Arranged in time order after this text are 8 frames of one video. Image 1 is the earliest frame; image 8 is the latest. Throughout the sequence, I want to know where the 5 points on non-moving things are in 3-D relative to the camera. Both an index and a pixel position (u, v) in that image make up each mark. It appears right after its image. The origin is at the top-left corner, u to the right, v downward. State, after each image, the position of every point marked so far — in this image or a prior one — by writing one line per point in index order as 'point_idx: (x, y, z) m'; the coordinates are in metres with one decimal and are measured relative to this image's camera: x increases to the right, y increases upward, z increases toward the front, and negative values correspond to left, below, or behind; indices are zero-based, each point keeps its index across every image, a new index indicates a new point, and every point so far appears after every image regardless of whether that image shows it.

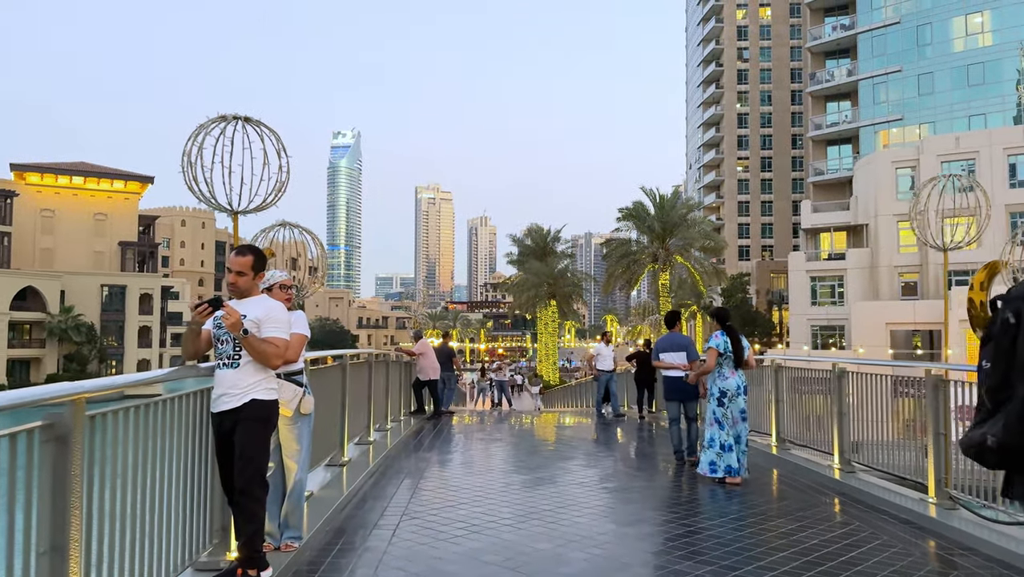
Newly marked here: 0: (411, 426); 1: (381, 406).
0: (-1.6, -2.2, +12.9) m
1: (-1.9, -1.7, +11.8) m
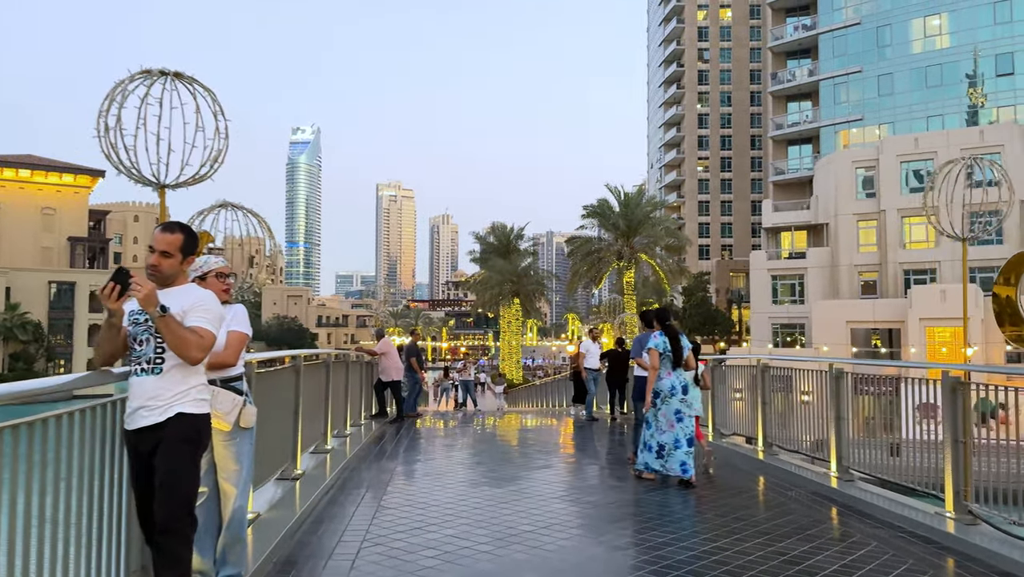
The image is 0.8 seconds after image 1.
0: (-2.1, -2.1, +12.1) m
1: (-2.4, -1.7, +11.0) m
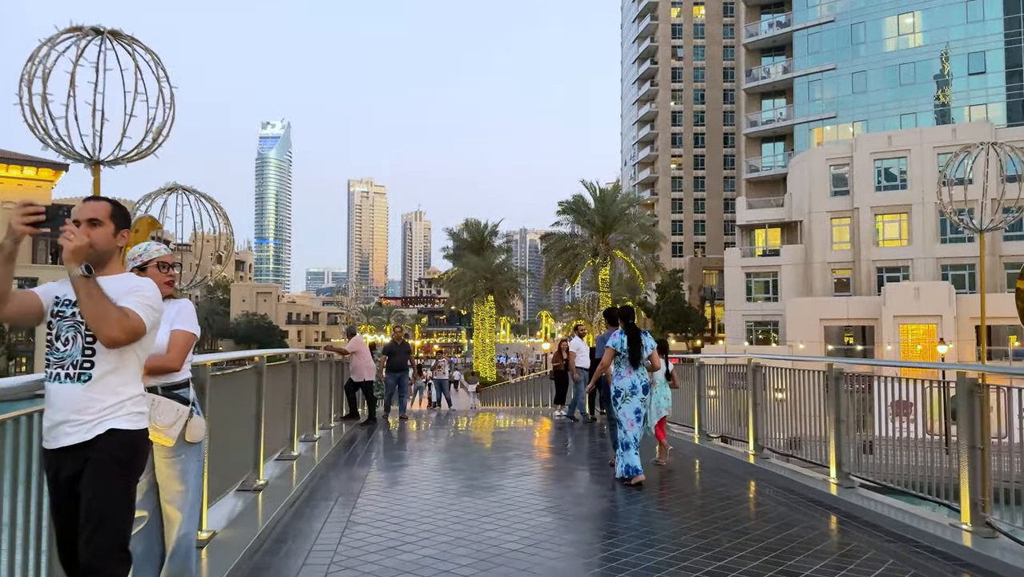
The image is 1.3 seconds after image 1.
0: (-2.4, -2.1, +11.6) m
1: (-2.6, -1.6, +10.4) m
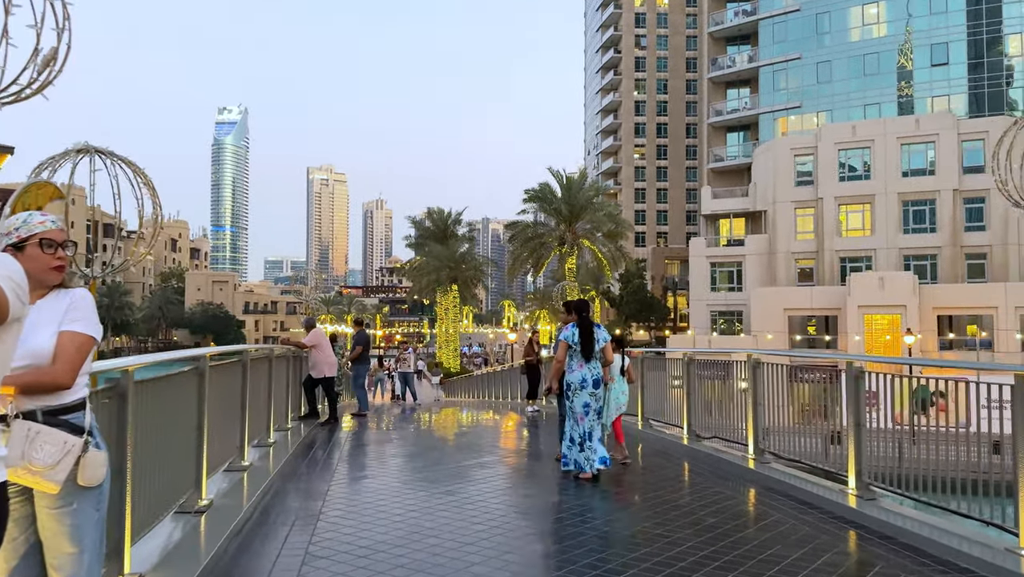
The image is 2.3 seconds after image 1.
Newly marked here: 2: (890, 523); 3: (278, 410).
0: (-2.8, -1.9, +10.6) m
1: (-2.9, -1.5, +9.5) m
2: (+3.0, -1.9, +6.5) m
3: (-3.2, -1.6, +10.9) m
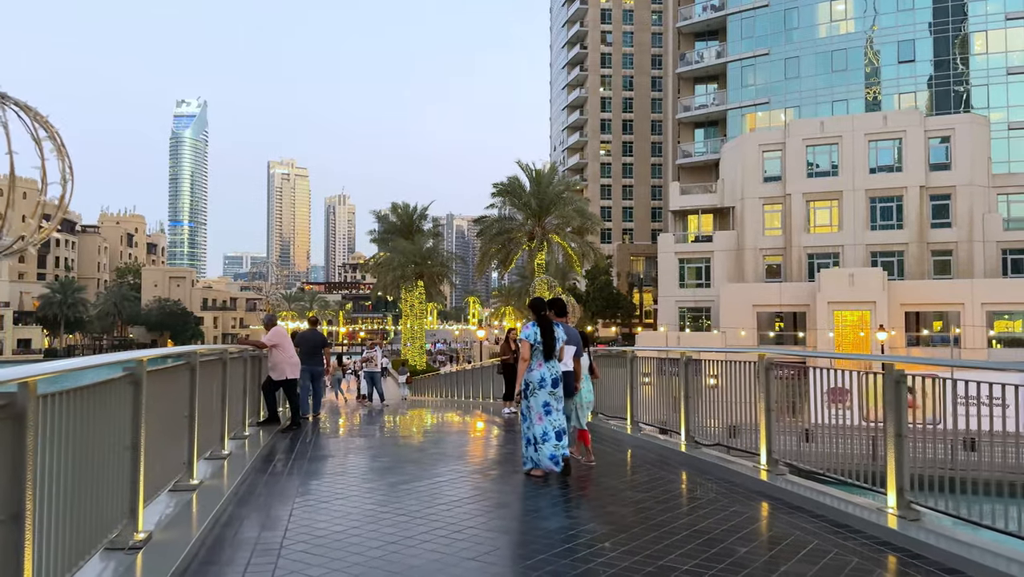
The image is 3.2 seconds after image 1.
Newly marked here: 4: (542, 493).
0: (-3.0, -1.9, +9.7) m
1: (-3.1, -1.4, +8.5) m
2: (+3.0, -1.8, +5.8) m
3: (-3.4, -1.6, +9.9) m
4: (+0.3, -2.0, +7.7) m
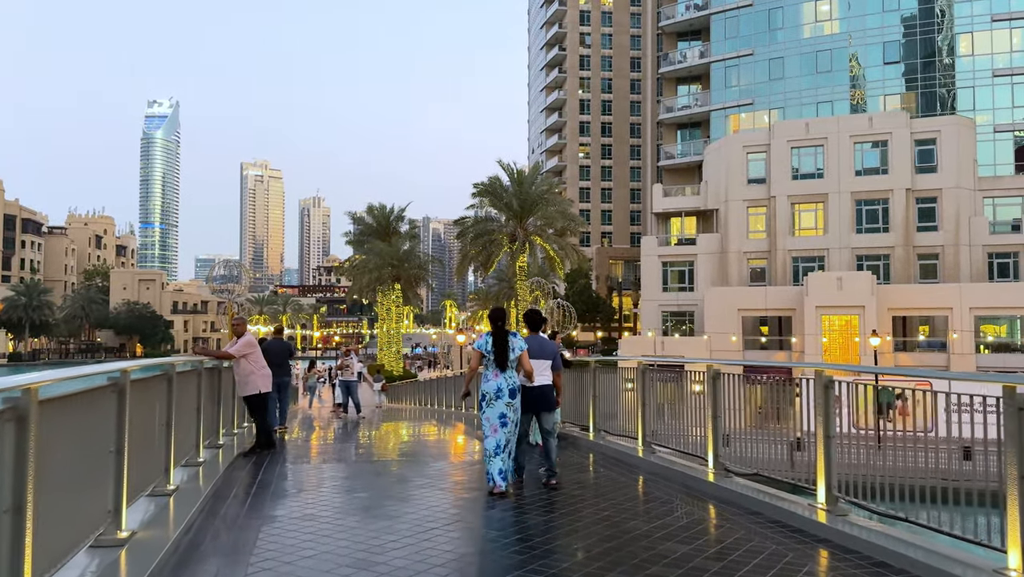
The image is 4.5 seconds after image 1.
0: (-3.0, -1.9, +8.3) m
1: (-3.1, -1.4, +7.1) m
2: (+3.1, -1.8, +4.7) m
3: (-3.4, -1.6, +8.6) m
4: (+0.3, -2.0, +6.5) m
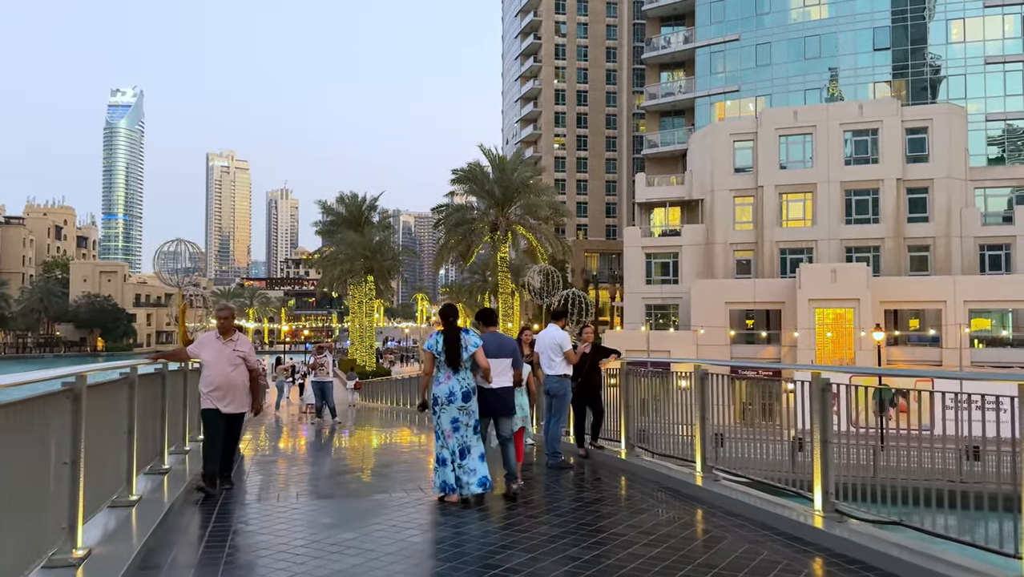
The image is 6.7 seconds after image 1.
0: (-2.8, -1.7, +6.3) m
1: (-2.8, -1.3, +5.1) m
2: (+3.5, -1.8, +2.9) m
3: (-3.2, -1.5, +6.6) m
4: (+0.6, -1.9, +4.6) m
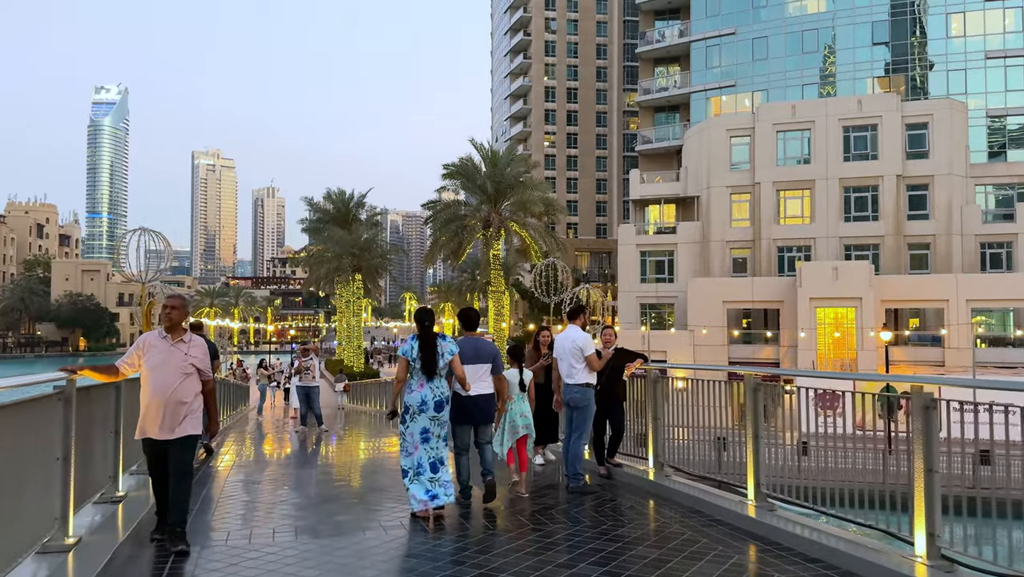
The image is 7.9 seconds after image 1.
0: (-2.6, -1.7, +5.2) m
1: (-2.6, -1.3, +4.0) m
2: (+3.7, -1.7, +1.9) m
3: (-3.0, -1.4, +5.4) m
4: (+0.8, -1.9, +3.5) m
